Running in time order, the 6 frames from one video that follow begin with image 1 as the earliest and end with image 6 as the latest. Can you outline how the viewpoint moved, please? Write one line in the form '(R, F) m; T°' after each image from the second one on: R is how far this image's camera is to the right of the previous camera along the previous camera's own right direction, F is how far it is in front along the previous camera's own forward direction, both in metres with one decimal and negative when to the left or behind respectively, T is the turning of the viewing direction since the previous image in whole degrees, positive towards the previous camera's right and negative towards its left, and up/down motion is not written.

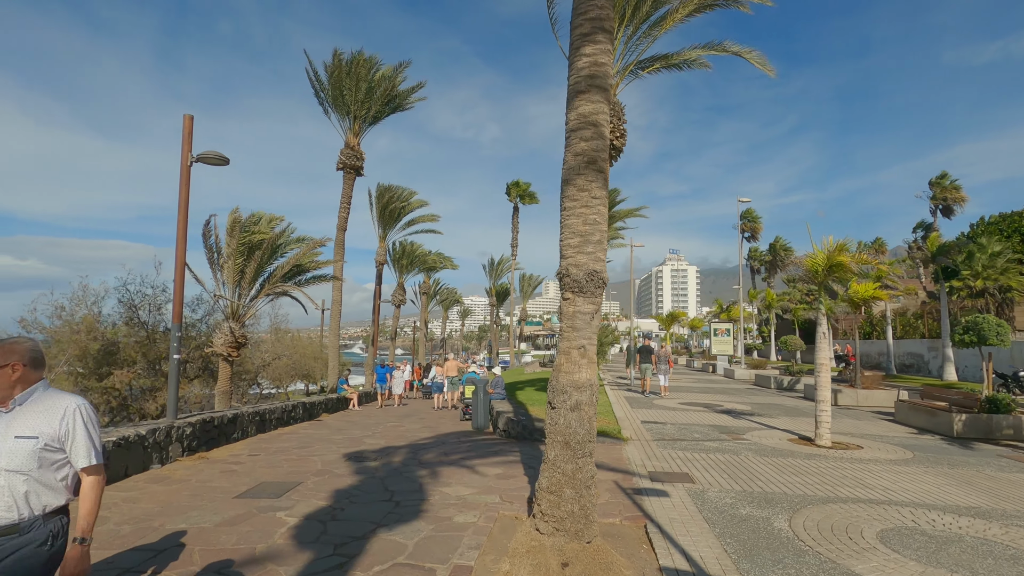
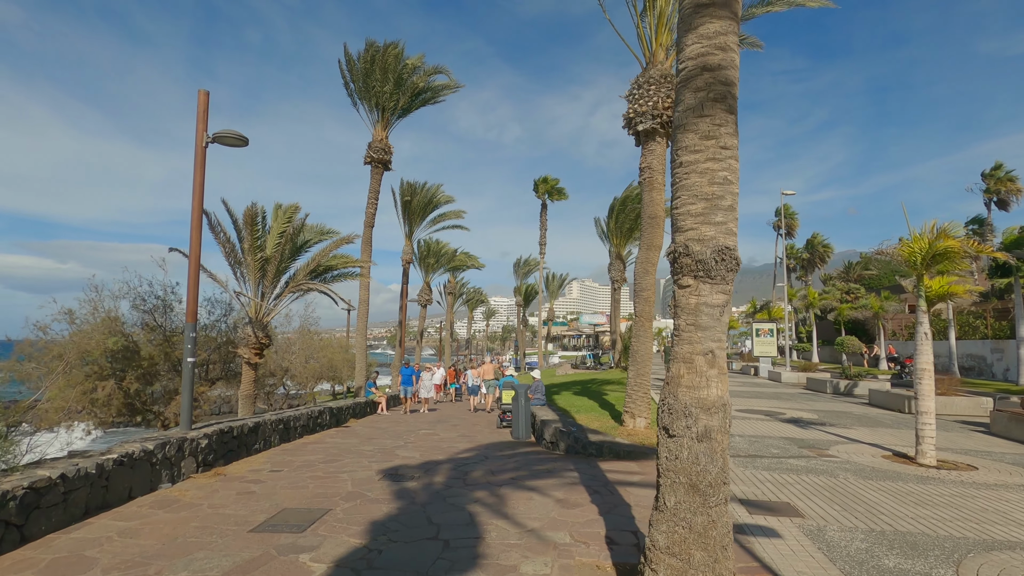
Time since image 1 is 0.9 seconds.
(-0.5, +1.2) m; -2°
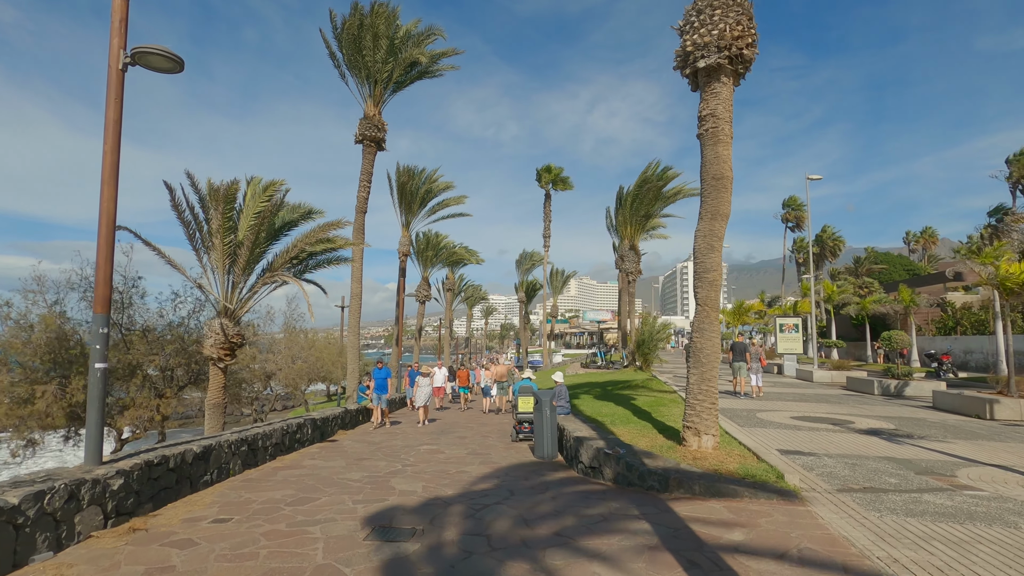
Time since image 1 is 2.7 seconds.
(-0.5, +2.4) m; 0°
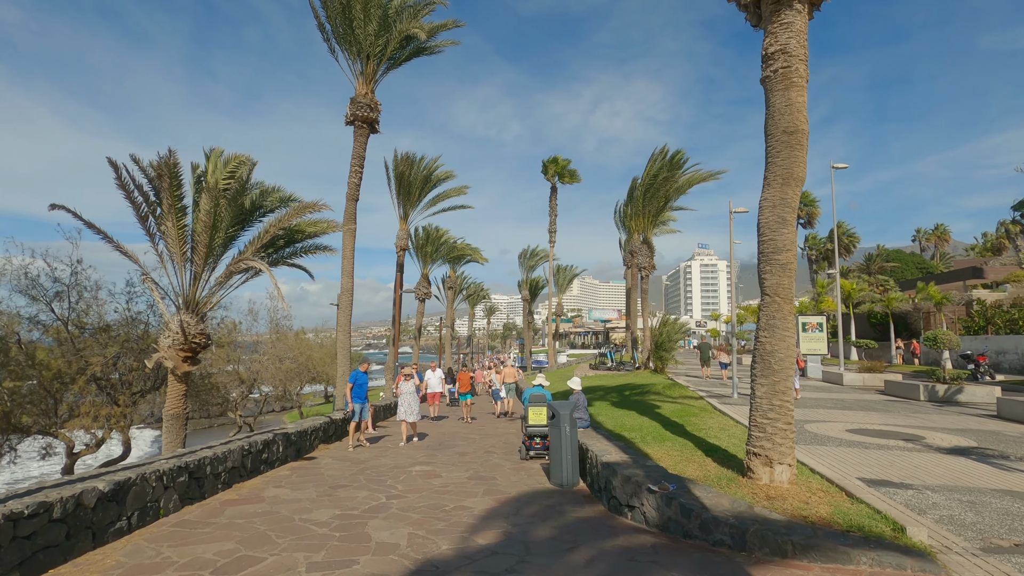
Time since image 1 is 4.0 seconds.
(-0.1, +1.9) m; 0°
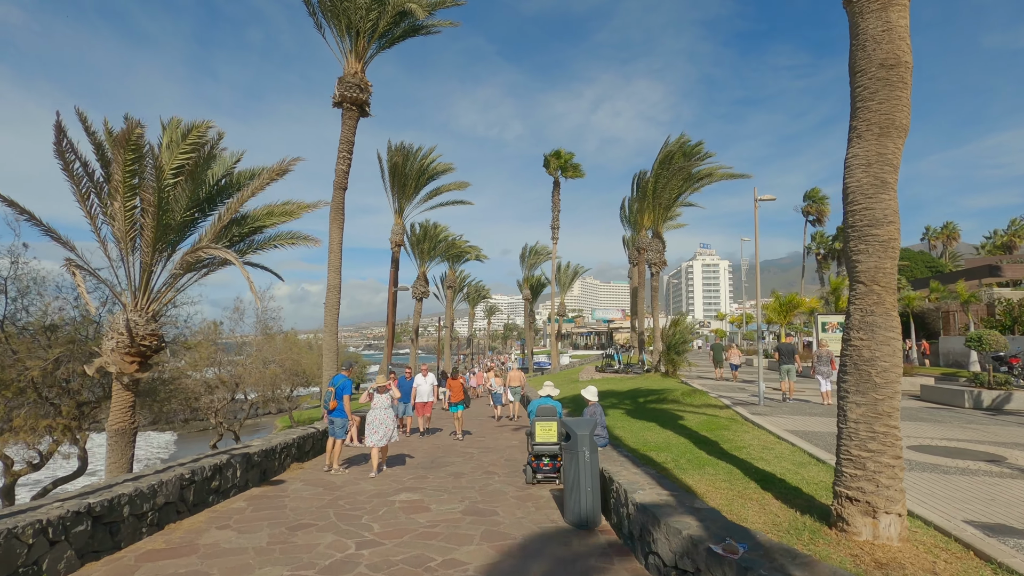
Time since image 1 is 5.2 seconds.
(-0.1, +1.7) m; 0°
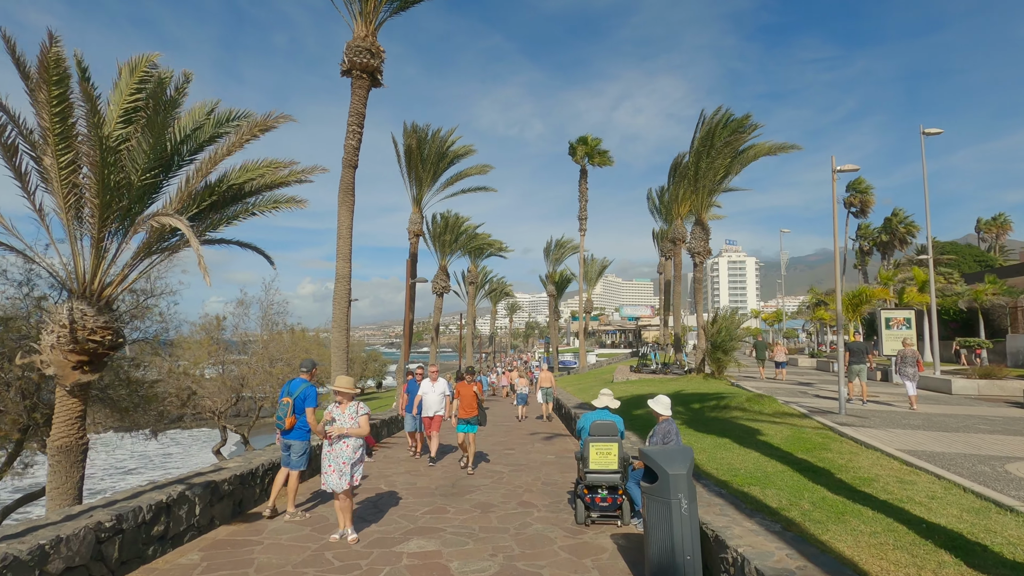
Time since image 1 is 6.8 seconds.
(-0.3, +2.2) m; -2°
